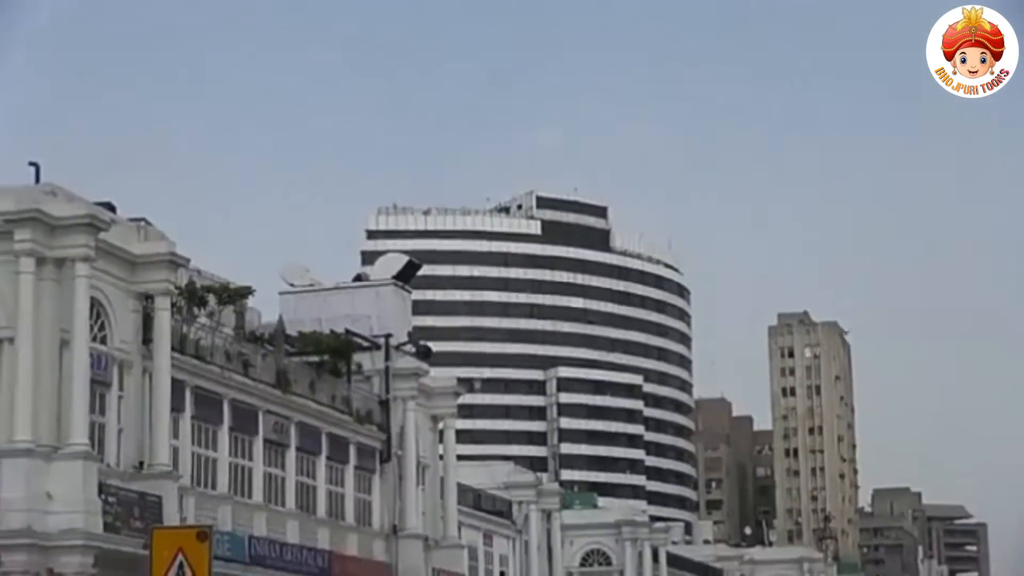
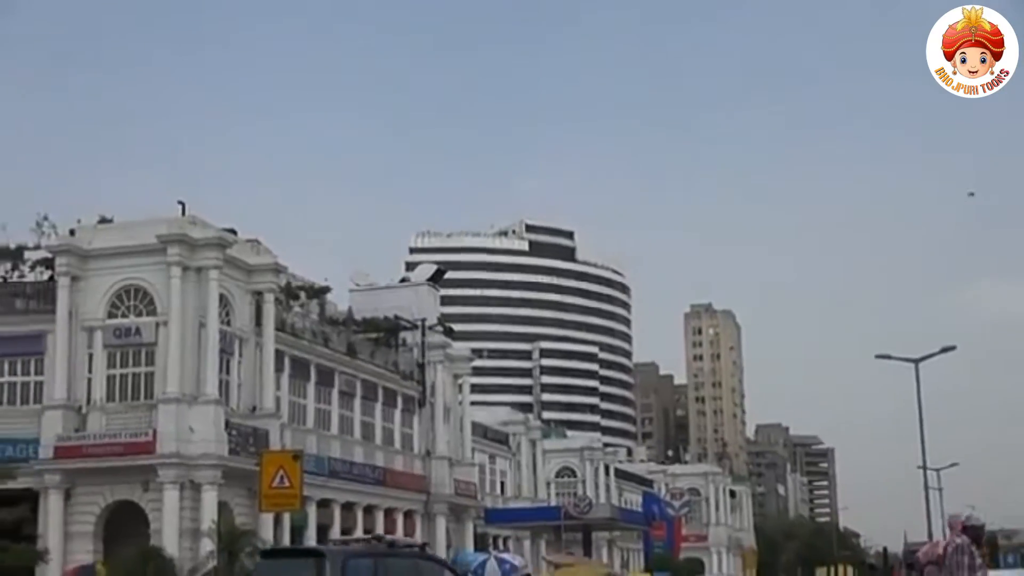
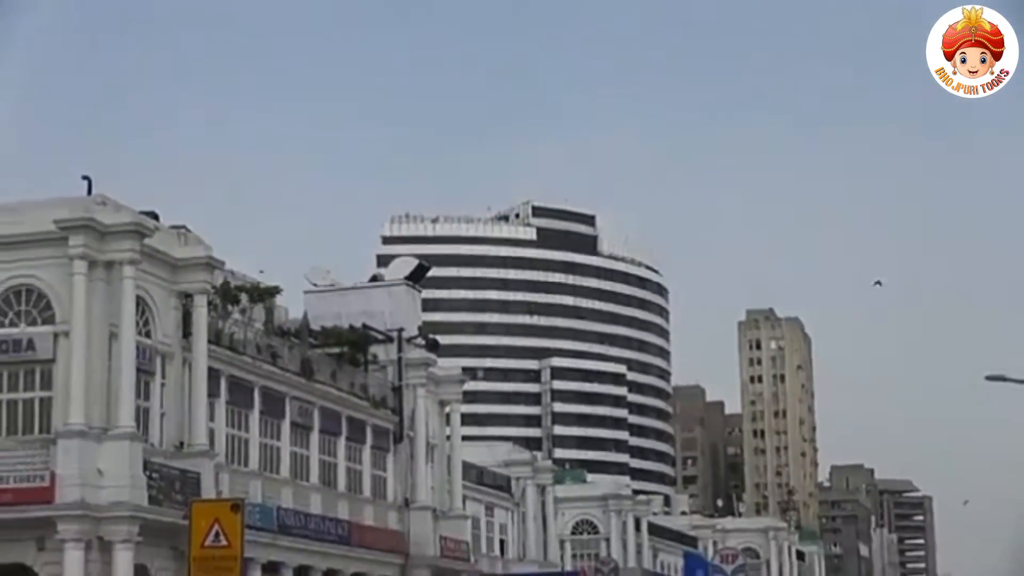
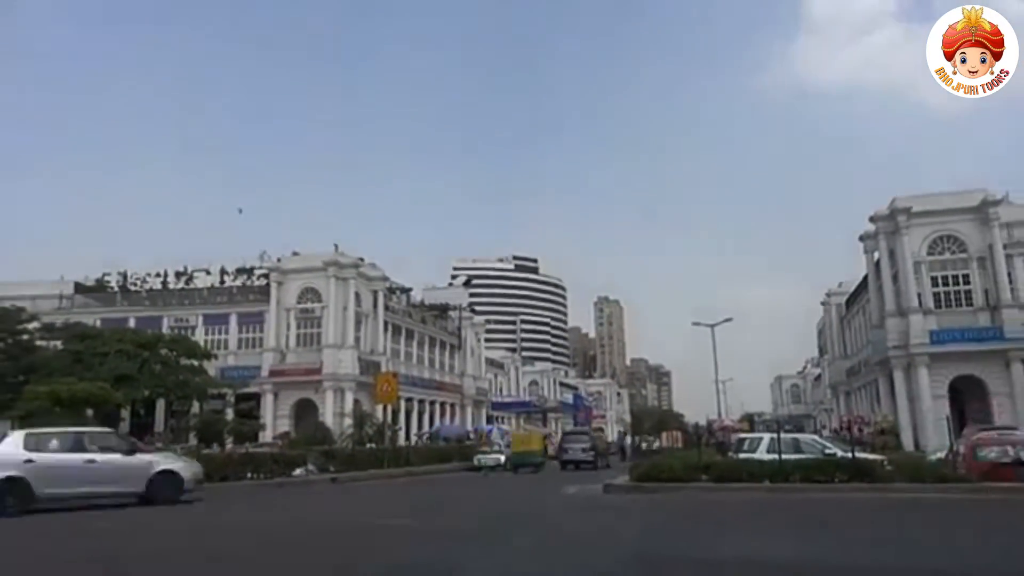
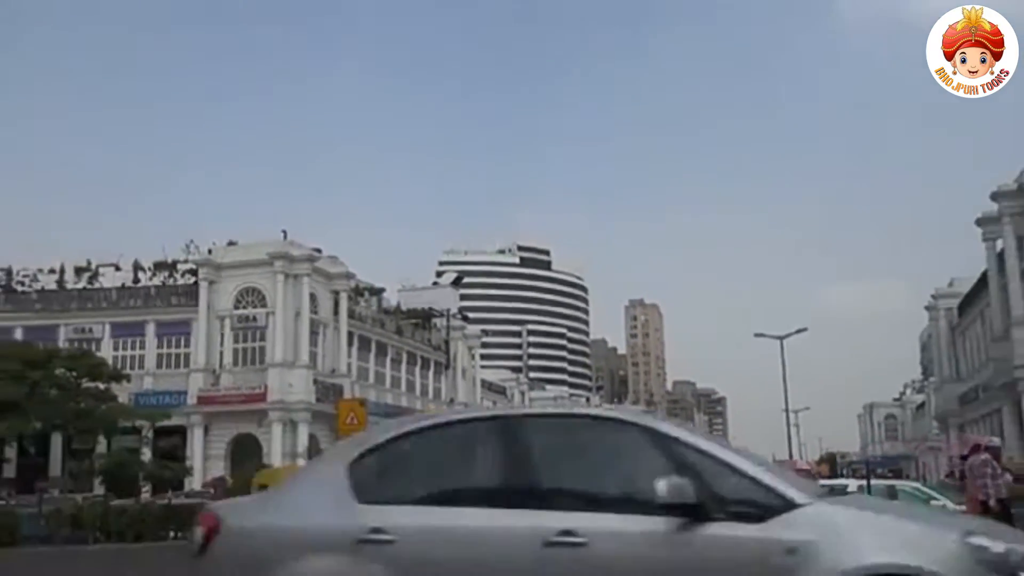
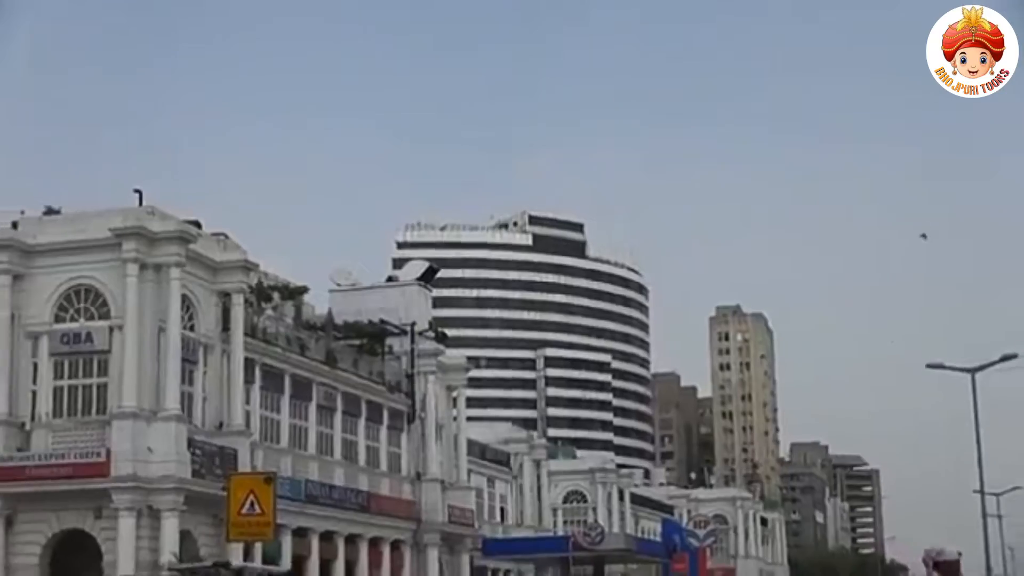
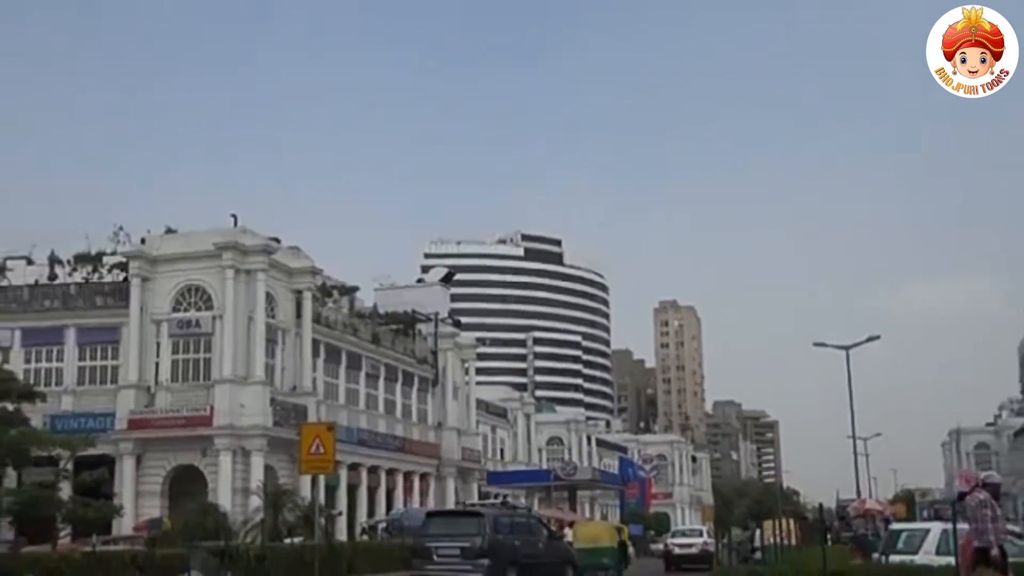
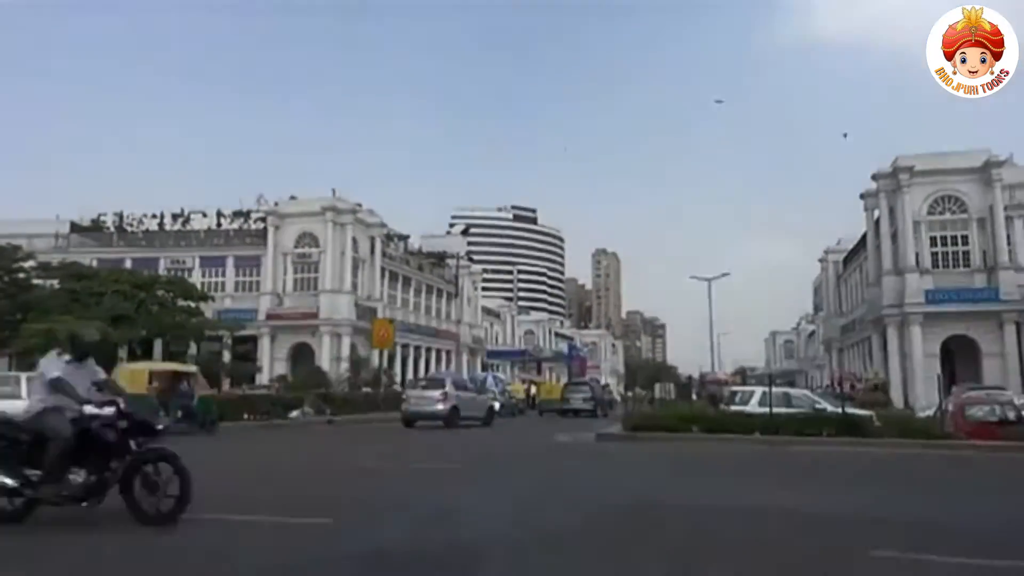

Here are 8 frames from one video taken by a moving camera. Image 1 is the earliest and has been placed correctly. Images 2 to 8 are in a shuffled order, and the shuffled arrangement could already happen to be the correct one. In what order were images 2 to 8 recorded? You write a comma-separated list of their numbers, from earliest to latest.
3, 6, 2, 7, 5, 4, 8
